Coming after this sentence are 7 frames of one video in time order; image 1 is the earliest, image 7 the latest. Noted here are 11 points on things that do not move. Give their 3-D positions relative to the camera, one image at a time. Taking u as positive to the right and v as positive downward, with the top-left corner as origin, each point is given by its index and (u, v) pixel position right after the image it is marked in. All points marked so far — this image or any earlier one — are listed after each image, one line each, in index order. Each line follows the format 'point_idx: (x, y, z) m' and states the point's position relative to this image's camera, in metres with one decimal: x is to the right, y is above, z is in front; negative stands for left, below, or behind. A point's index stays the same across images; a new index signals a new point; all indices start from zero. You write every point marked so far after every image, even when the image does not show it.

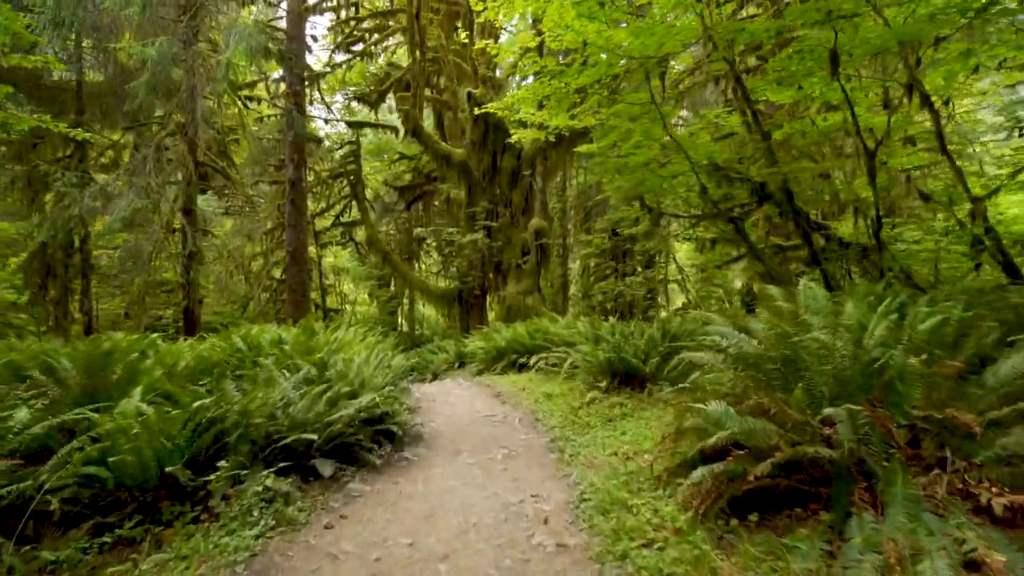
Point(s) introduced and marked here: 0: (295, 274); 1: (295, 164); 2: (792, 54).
0: (-5.2, +0.3, +15.0) m
1: (-5.3, +3.0, +15.1) m
2: (+2.5, +2.1, +5.6) m
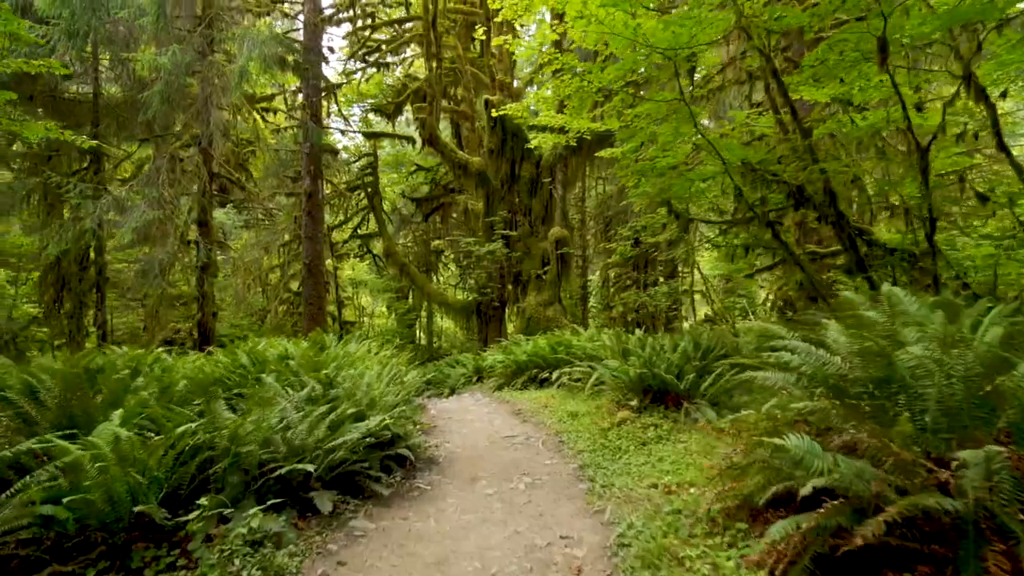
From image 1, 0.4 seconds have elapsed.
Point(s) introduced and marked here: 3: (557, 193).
0: (-4.8, 0.0, +14.8) m
1: (-4.9, +2.7, +15.0) m
2: (+2.7, +2.1, +5.2) m
3: (+0.9, +2.0, +12.4) m
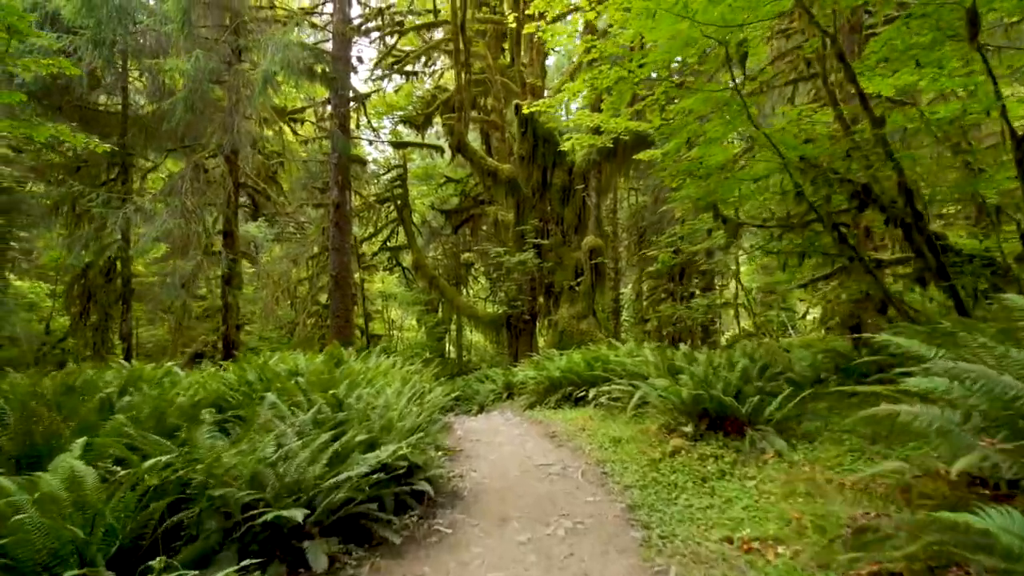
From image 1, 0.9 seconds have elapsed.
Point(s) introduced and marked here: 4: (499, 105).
0: (-4.0, -0.3, +14.5) m
1: (-4.1, +2.4, +14.7) m
2: (+3.0, +2.0, +4.6) m
3: (+1.5, +1.7, +11.8) m
4: (-0.4, +5.6, +19.0) m
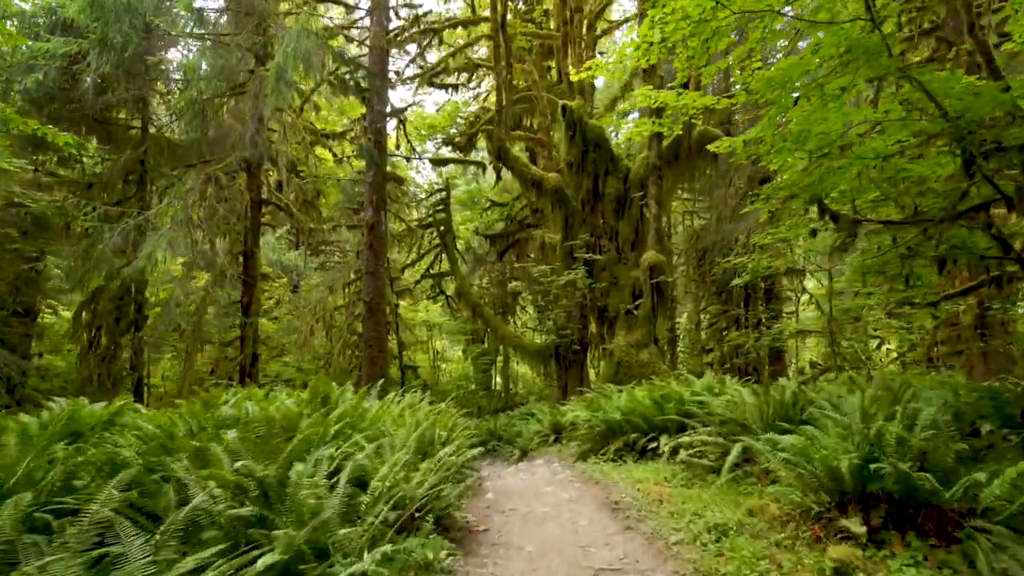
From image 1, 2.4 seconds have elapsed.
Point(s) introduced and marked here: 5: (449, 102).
0: (-3.0, -0.9, +13.4) m
1: (-3.1, +1.8, +13.8) m
2: (+3.2, +1.9, +3.2) m
3: (+2.3, +1.3, +10.4) m
4: (+1.0, +4.8, +17.9) m
5: (-2.0, +5.8, +19.5) m
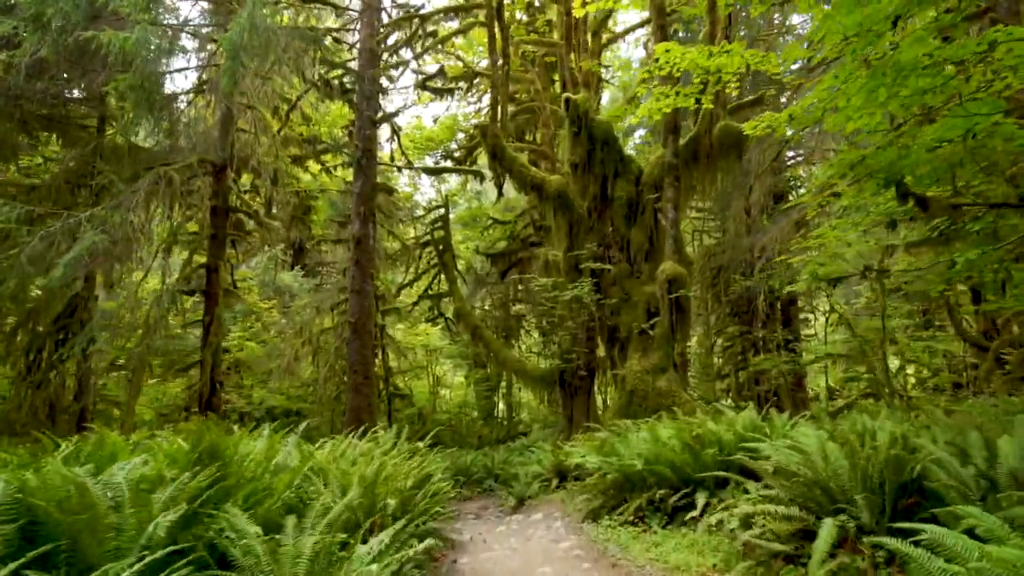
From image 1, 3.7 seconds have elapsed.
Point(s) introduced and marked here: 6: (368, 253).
0: (-3.0, -1.2, +12.2) m
1: (-3.1, +1.4, +12.7) m
2: (+3.1, +2.0, +2.0) m
3: (+2.3, +1.0, +9.2) m
4: (+1.0, +4.3, +16.8) m
5: (-1.9, +5.2, +18.5) m
6: (-2.9, +0.7, +12.6) m
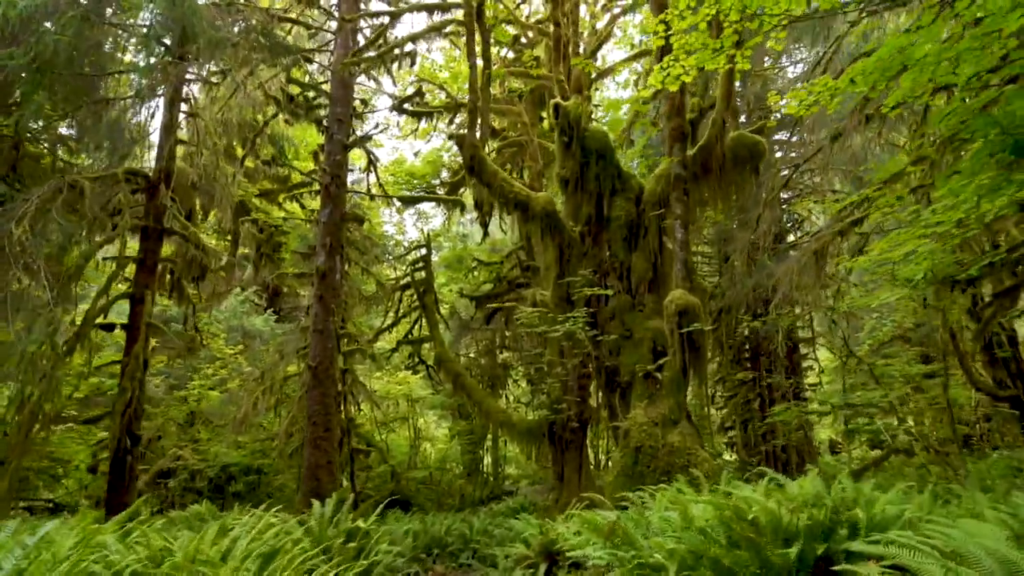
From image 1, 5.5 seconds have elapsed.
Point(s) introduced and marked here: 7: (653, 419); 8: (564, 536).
0: (-3.3, -1.9, +10.6) m
1: (-3.4, +0.7, +11.4) m
2: (+3.0, +2.1, +0.9) m
3: (+2.1, +0.6, +8.0) m
4: (+0.6, +3.2, +15.8) m
5: (-2.3, +4.0, +17.5) m
6: (-3.2, 0.0, +11.3) m
7: (+1.7, -1.6, +7.5) m
8: (+0.5, -2.3, +5.9) m
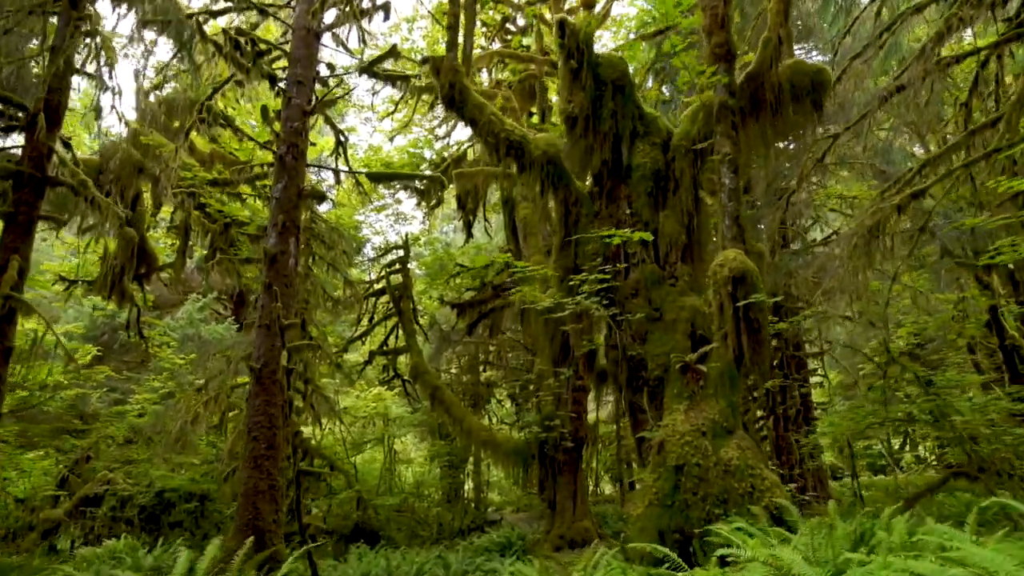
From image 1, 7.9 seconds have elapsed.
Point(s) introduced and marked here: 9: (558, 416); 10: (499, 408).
0: (-3.5, -1.7, +8.7) m
1: (-3.6, +0.9, +9.5) m
2: (+3.1, +2.6, -0.7) m
3: (+2.0, +0.8, +6.3) m
4: (+0.3, +3.1, +14.2) m
5: (-2.7, +3.9, +15.8) m
6: (-3.4, +0.2, +9.4) m
7: (+1.6, -1.3, +5.7) m
8: (+0.4, -2.0, +4.0) m
9: (+0.6, -1.2, +6.6) m
10: (-0.3, -2.8, +15.5) m
